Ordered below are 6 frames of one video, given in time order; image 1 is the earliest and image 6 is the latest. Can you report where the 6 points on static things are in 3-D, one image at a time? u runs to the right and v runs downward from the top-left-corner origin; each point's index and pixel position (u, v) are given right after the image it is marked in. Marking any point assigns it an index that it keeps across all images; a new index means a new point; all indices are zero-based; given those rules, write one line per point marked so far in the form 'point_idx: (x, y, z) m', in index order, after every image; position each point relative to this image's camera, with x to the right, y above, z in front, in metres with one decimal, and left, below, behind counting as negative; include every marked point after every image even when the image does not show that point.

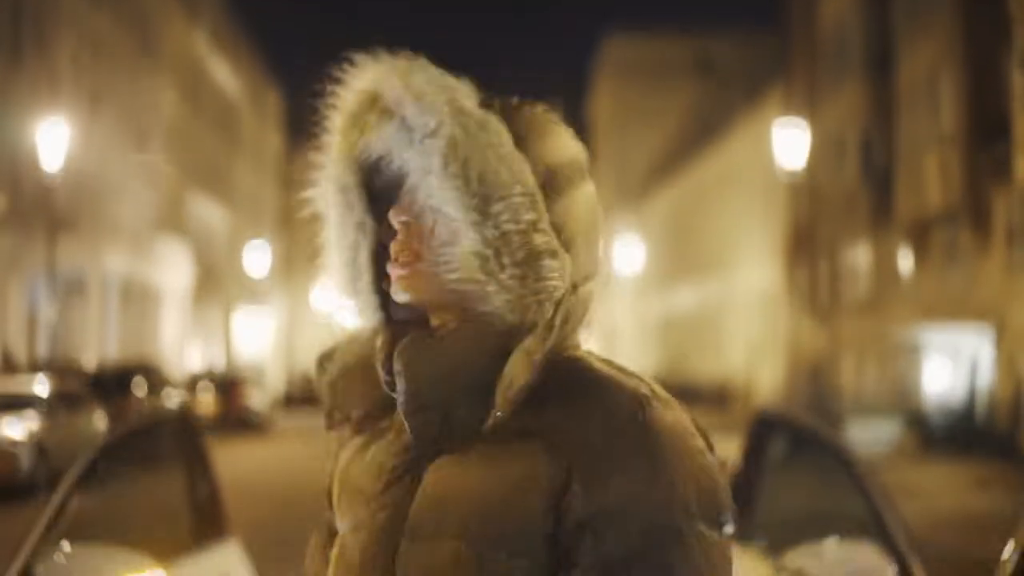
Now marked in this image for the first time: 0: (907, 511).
0: (+4.3, -2.4, +18.1) m
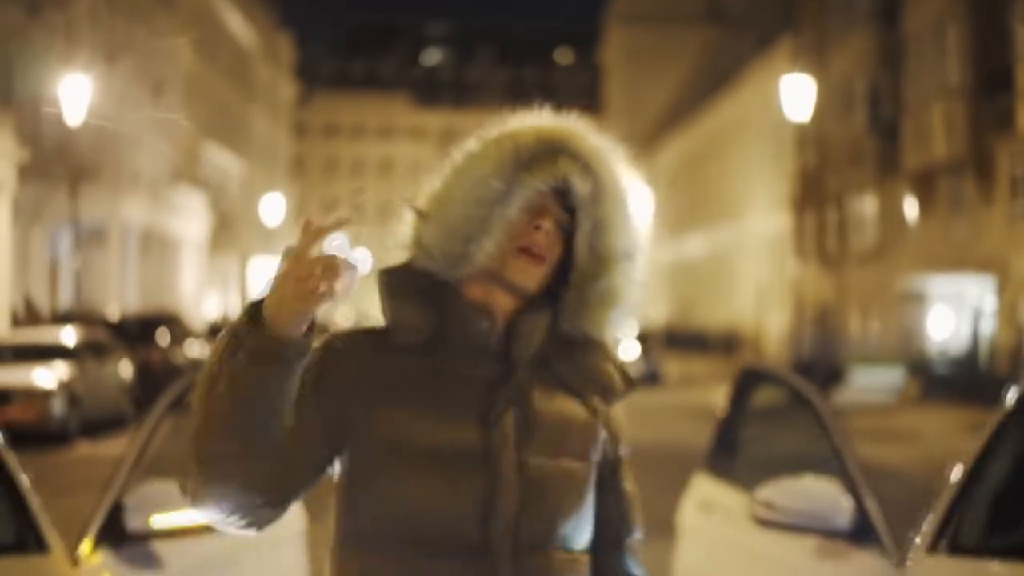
0: (+4.4, -1.9, +18.8) m
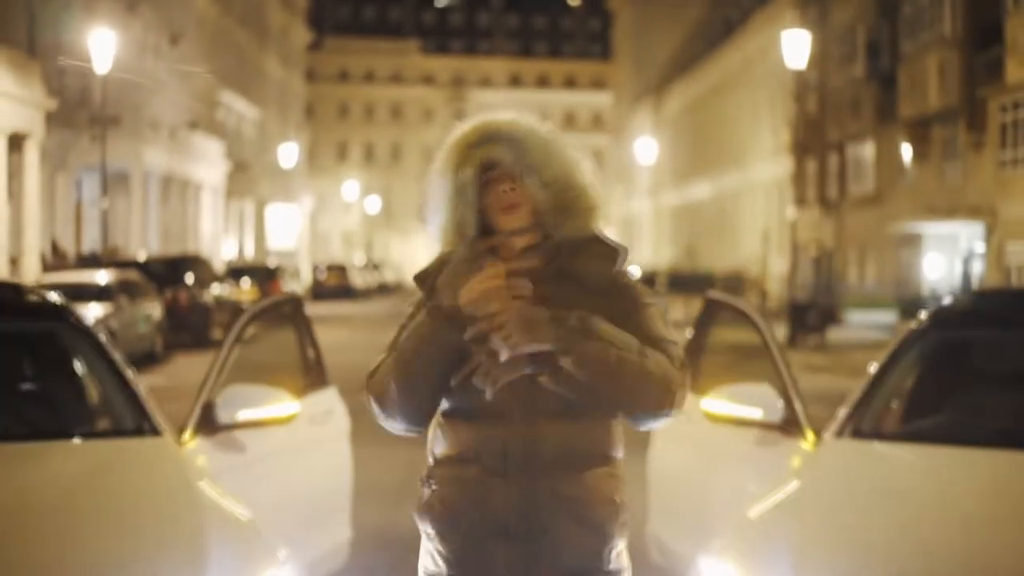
0: (+4.5, -1.2, +20.1) m
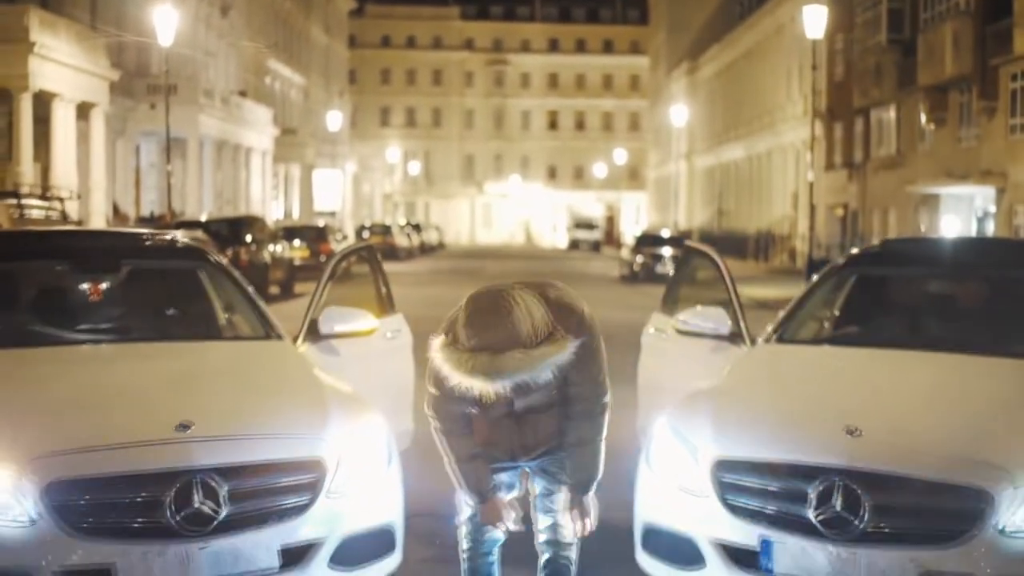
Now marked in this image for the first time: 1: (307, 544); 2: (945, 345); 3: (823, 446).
0: (+5.0, -0.7, +22.1) m
1: (-0.6, -0.8, +5.1) m
2: (+1.7, -0.2, +6.6) m
3: (+0.9, -0.5, +5.0) m
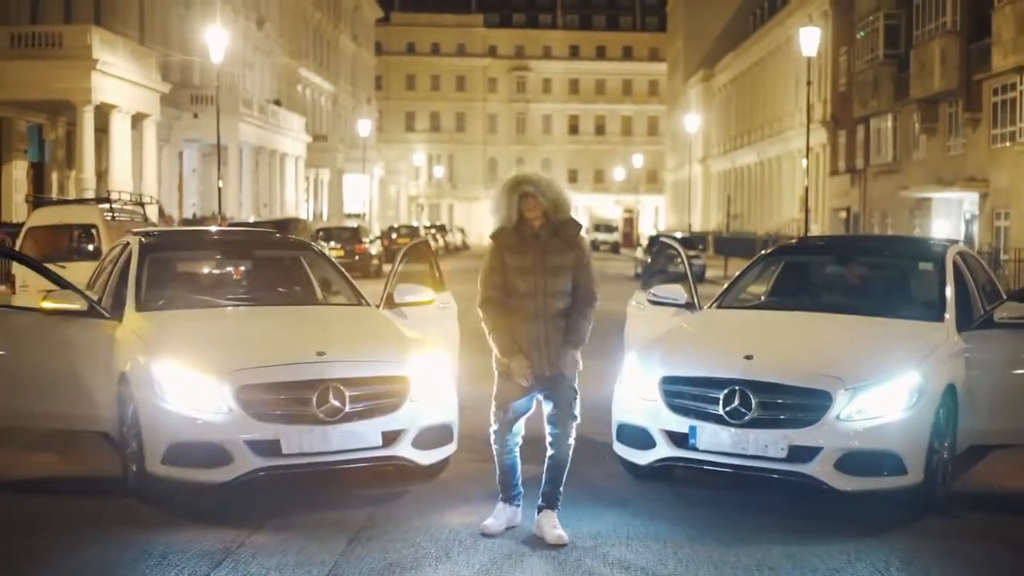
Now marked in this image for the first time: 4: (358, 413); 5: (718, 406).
0: (+5.3, -0.6, +24.8) m
1: (-0.5, -0.7, +8.0) m
2: (+1.8, -0.1, +9.4) m
3: (+1.0, -0.4, +7.9) m
4: (-0.7, -0.6, +7.9) m
5: (+1.0, -0.6, +7.8) m
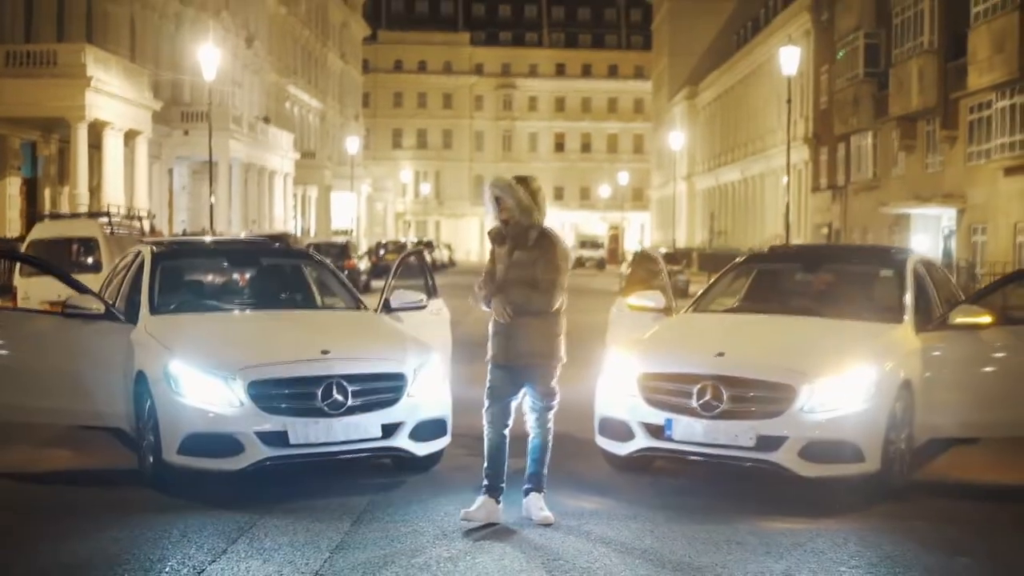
0: (+5.1, -0.8, +25.5) m
1: (-0.6, -0.7, +8.6) m
2: (+1.8, -0.1, +10.0) m
3: (+1.0, -0.4, +8.5) m
4: (-0.8, -0.6, +8.5) m
5: (+0.9, -0.6, +8.5) m
